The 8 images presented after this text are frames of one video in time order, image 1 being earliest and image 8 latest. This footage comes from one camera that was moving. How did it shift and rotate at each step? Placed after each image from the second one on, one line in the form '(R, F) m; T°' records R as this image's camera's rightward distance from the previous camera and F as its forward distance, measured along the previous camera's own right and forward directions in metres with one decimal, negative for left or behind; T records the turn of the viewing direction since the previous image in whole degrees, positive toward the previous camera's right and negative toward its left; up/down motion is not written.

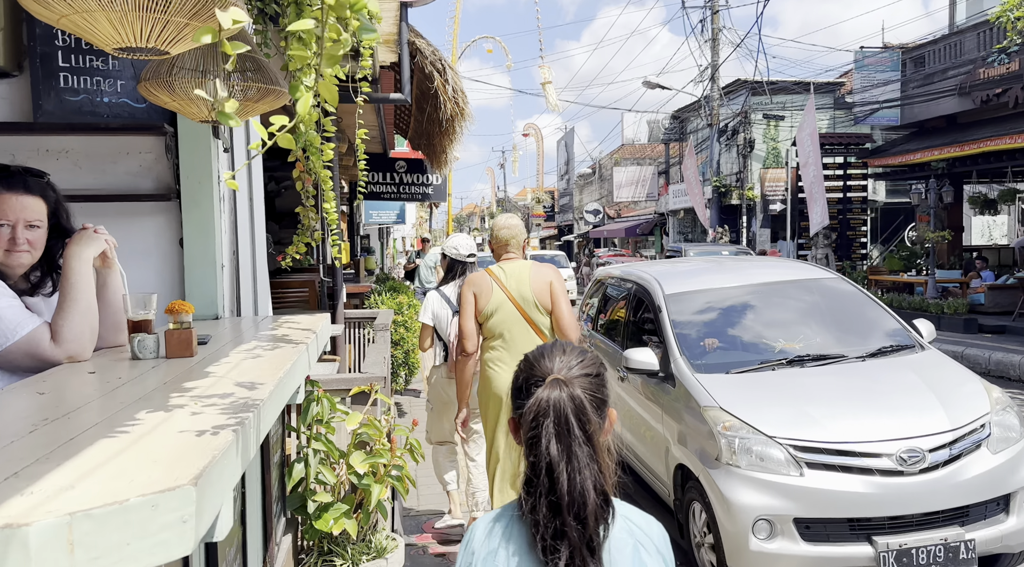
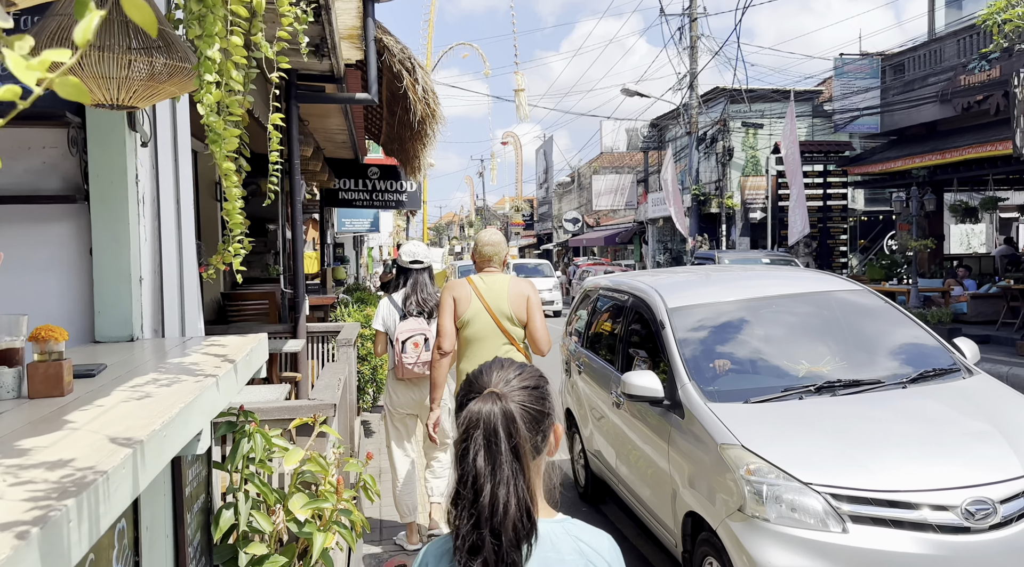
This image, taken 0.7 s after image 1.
(0.0, +0.3) m; +2°
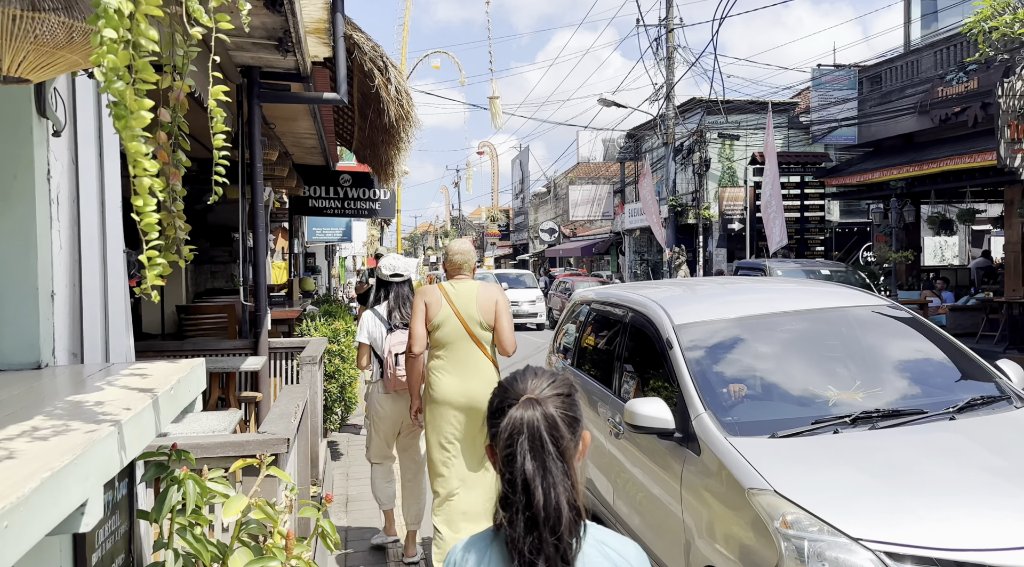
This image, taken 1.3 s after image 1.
(0.0, +0.3) m; +2°
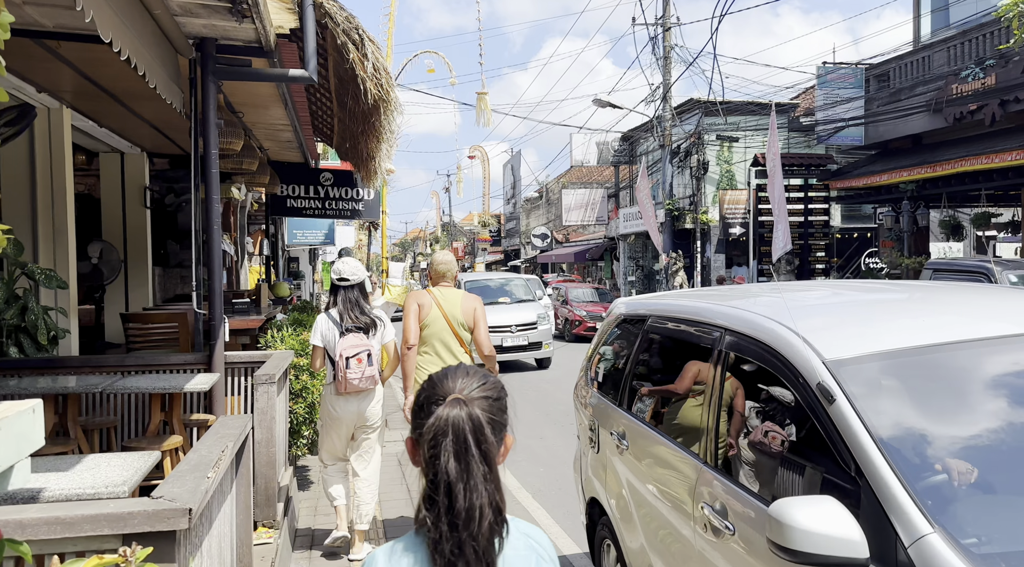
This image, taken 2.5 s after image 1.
(0.0, +0.7) m; +1°
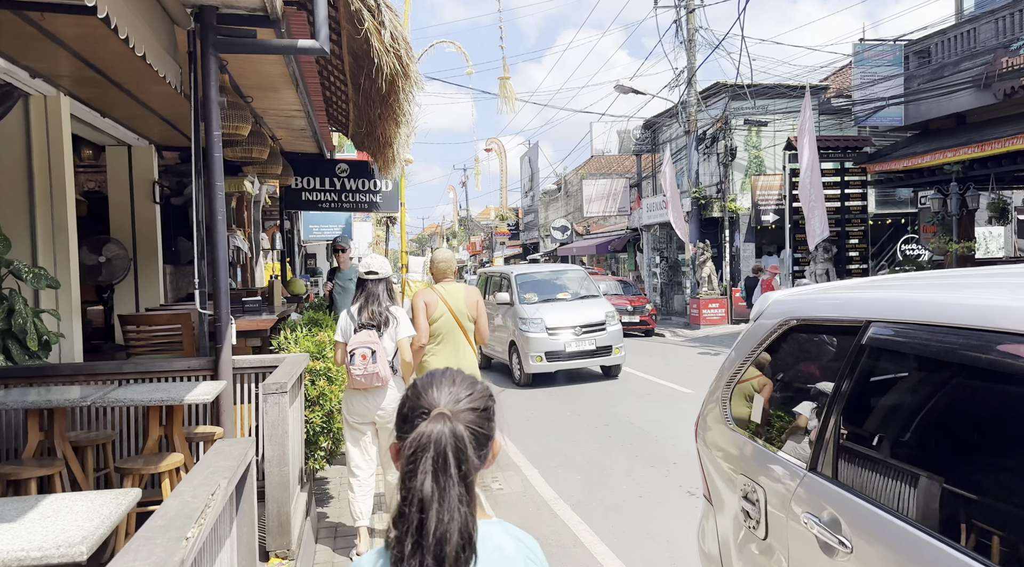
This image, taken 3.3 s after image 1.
(-0.1, +0.5) m; -1°
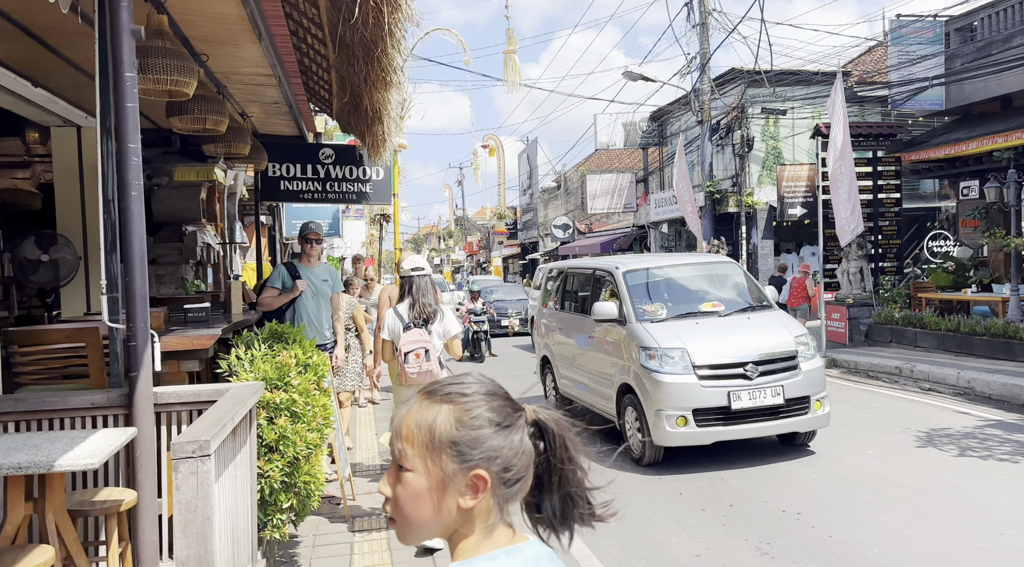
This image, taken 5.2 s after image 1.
(-0.2, +1.2) m; 0°
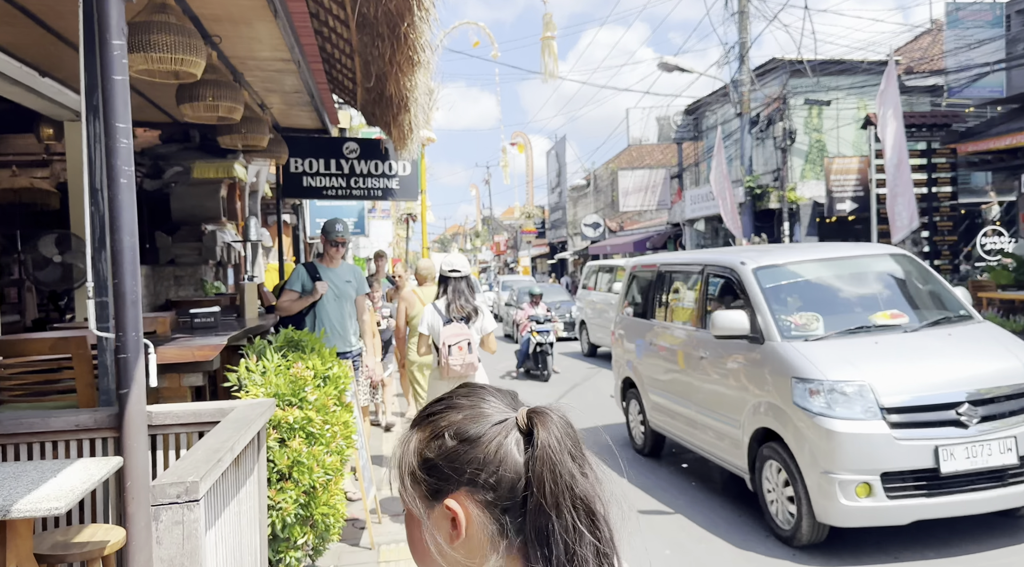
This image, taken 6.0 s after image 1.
(-0.1, +0.5) m; -2°
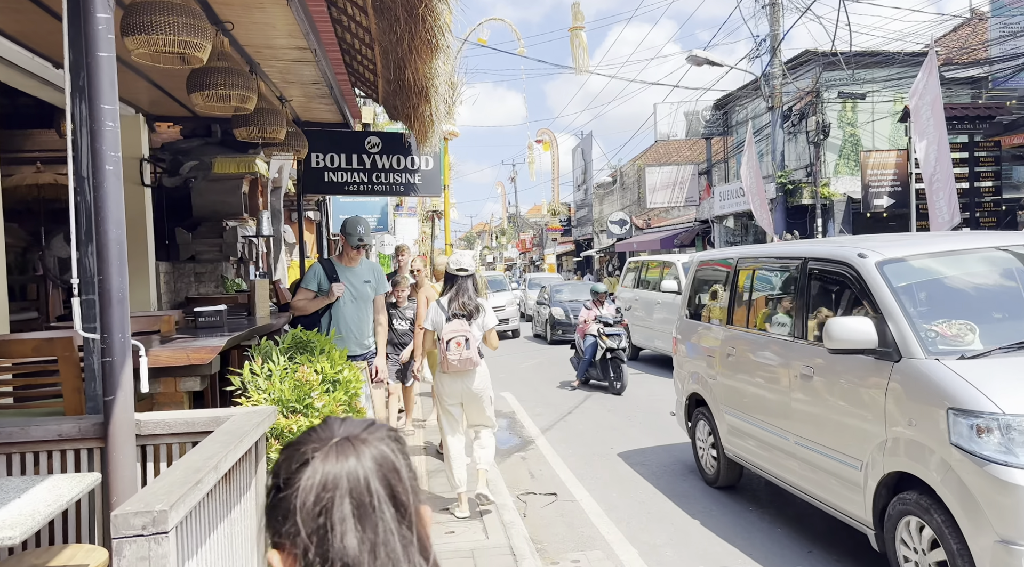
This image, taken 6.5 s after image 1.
(0.0, +0.3) m; -2°
